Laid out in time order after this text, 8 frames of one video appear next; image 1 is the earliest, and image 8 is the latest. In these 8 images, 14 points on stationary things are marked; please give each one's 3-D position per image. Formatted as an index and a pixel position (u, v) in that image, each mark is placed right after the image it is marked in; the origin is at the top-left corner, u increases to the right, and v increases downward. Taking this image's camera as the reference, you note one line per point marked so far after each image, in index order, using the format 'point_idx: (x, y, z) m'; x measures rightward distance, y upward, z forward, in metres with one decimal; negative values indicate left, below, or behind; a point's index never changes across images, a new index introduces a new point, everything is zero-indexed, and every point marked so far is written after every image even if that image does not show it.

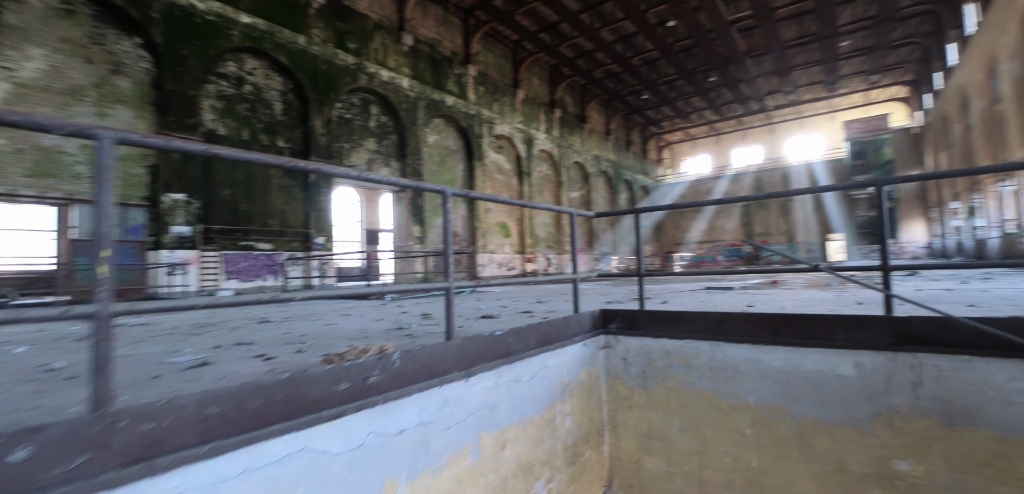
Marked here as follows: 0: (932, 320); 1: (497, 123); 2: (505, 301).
0: (+1.5, -0.3, +1.5) m
1: (-0.8, +5.8, +19.0) m
2: (-0.1, -0.6, +4.9) m
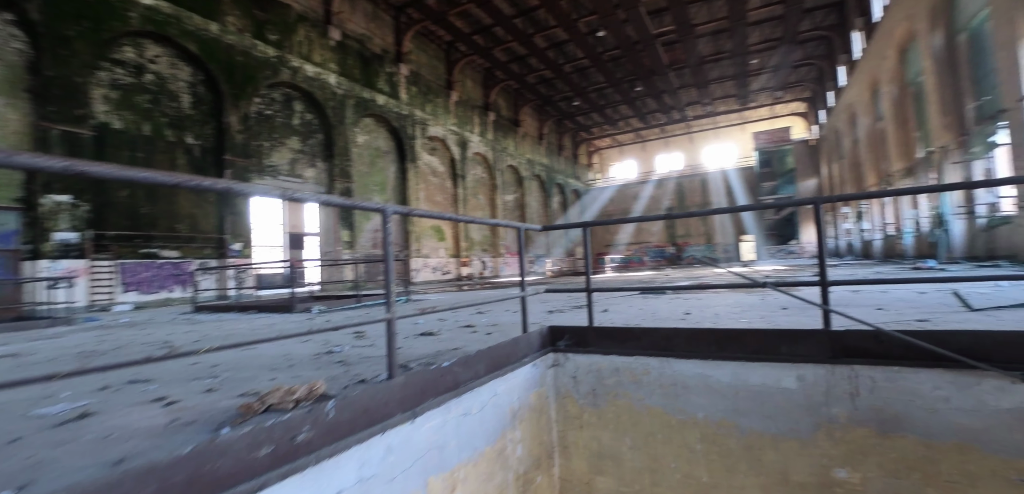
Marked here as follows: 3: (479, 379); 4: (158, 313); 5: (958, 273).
0: (+1.4, -0.3, +1.6) m
1: (-3.7, +5.6, +18.5) m
2: (-0.7, -0.7, +4.6) m
3: (-0.1, -0.6, +1.8) m
4: (-6.7, -1.2, +7.8) m
5: (+6.3, -0.5, +5.9) m
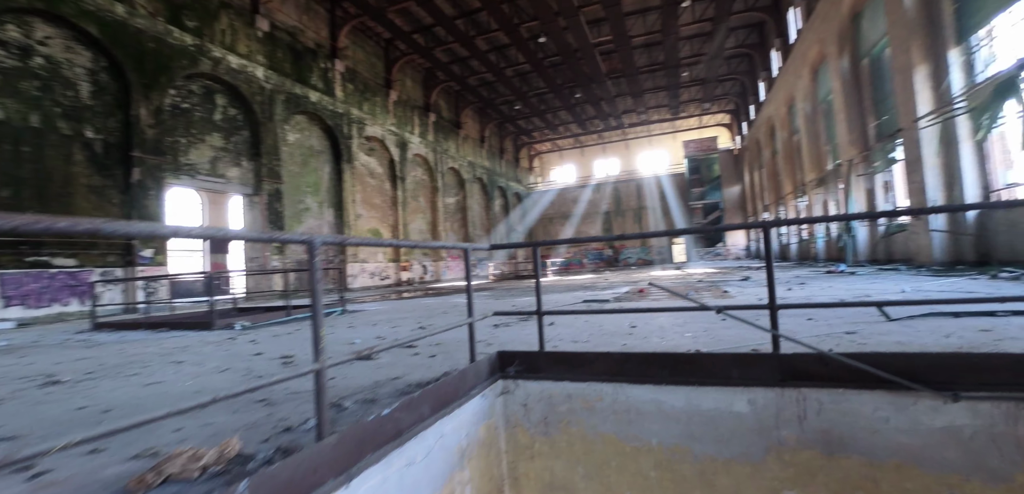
0: (+1.2, -0.4, +1.6) m
1: (-6.2, +5.3, +17.8) m
2: (-1.3, -0.8, +4.4) m
3: (-0.3, -0.7, +1.6) m
4: (-7.7, -1.4, +6.7) m
5: (+5.5, -0.5, +6.5) m
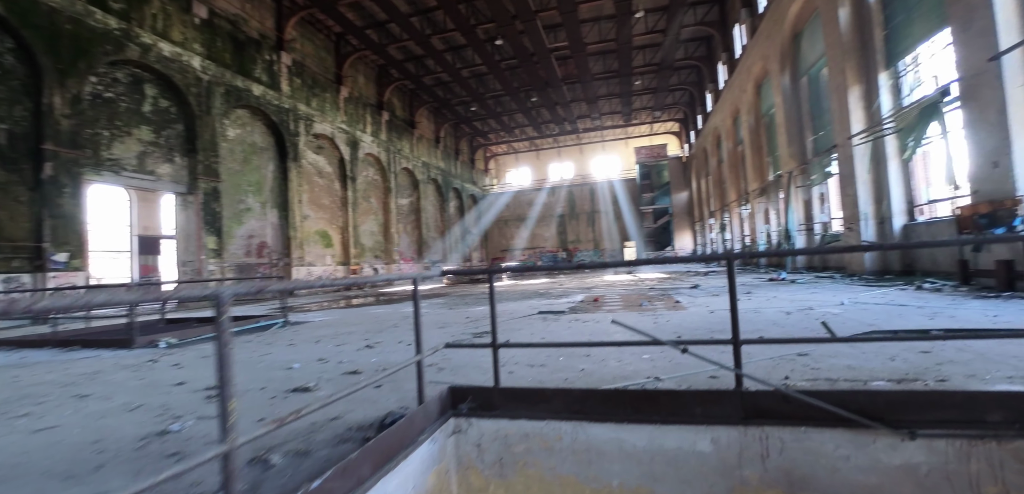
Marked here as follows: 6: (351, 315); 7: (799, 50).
0: (+1.0, -0.5, +1.5) m
1: (-8.0, +5.2, +16.9) m
2: (-1.8, -1.0, +4.0) m
3: (-0.5, -0.8, +1.4) m
4: (-8.3, -1.6, +5.7) m
5: (+4.8, -0.7, +6.9) m
6: (-2.6, -1.1, +6.8) m
7: (+7.4, +5.1, +10.6) m
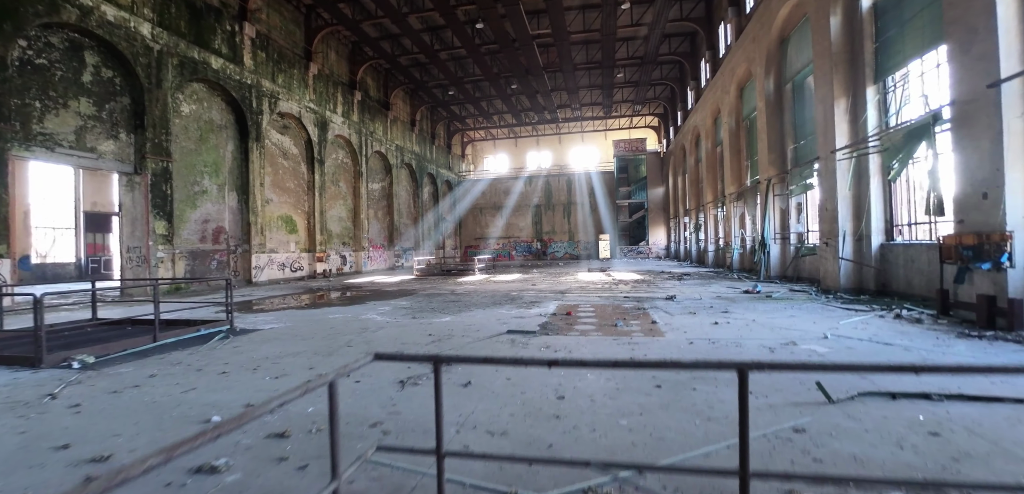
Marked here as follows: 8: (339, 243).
0: (+0.8, -0.9, +1.2) m
1: (-8.8, +5.7, +15.8) m
2: (-2.1, -1.1, +3.6) m
3: (-0.7, -1.1, +1.0) m
4: (-8.7, -1.5, +4.9) m
5: (+4.3, -0.9, +6.8) m
6: (-3.1, -1.1, +6.2) m
7: (+6.9, +4.9, +10.4) m
8: (-8.1, +0.2, +19.3) m
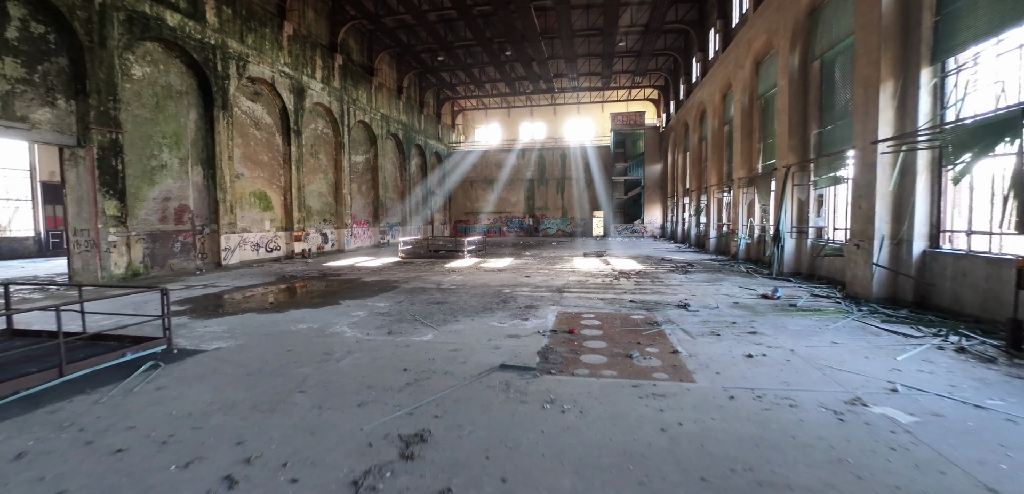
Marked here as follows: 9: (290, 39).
0: (+0.8, -1.3, +0.3) m
1: (-9.0, +6.4, +14.2) m
2: (-2.1, -1.3, +2.7) m
3: (-0.6, -1.5, +0.1) m
4: (-8.8, -1.5, +3.8) m
5: (+4.2, -1.0, +6.0) m
6: (-3.2, -1.2, +5.3) m
7: (+6.8, +5.0, +9.3) m
8: (-8.4, +1.1, +18.1) m
9: (-8.6, +8.0, +15.9) m
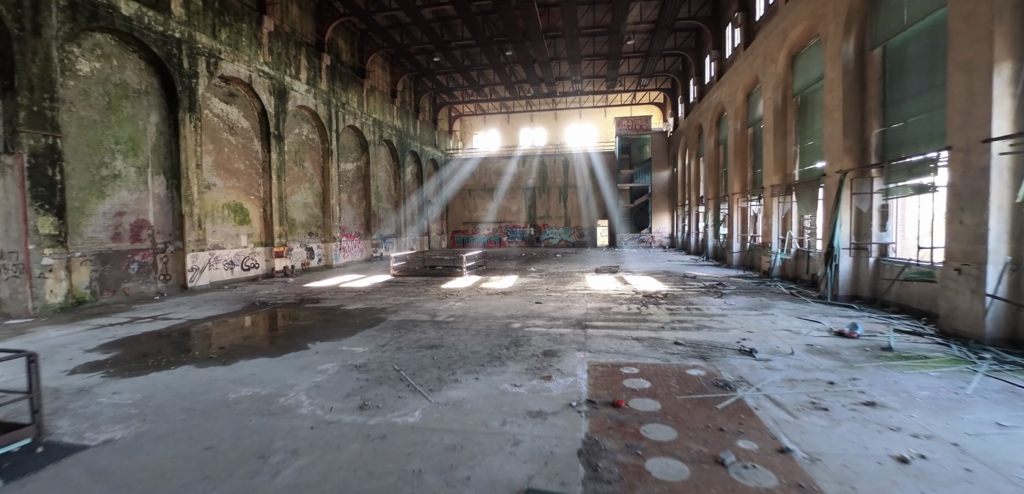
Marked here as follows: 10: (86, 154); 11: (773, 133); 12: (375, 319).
0: (+1.1, -1.6, -1.2) m
1: (-8.9, +5.8, +12.8) m
2: (-1.9, -1.7, +1.1) m
3: (-0.4, -1.8, -1.4) m
4: (-8.6, -1.9, +2.3) m
5: (+4.4, -1.3, +4.5) m
6: (-3.0, -1.6, +3.8) m
7: (+7.0, +4.6, +7.9) m
8: (-8.3, +0.5, +16.6) m
9: (-8.5, +7.4, +14.5) m
10: (-9.8, +2.1, +9.5) m
11: (+7.3, +3.2, +11.5) m
12: (-2.6, -1.3, +7.7) m
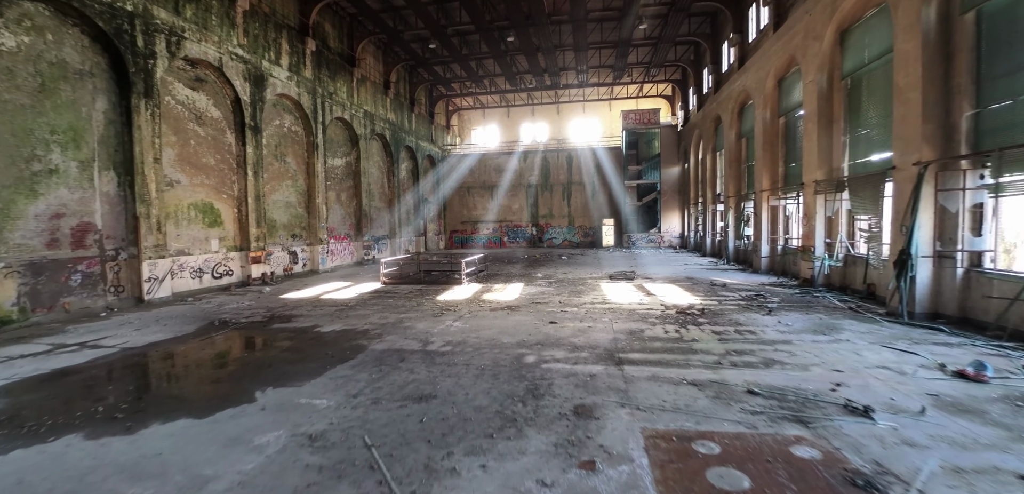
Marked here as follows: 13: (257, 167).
0: (+1.3, -1.8, -2.7) m
1: (-8.7, +5.7, +11.2) m
2: (-1.7, -1.9, -0.4) m
3: (-0.2, -2.0, -2.9) m
4: (-8.4, -2.1, +0.8) m
5: (+4.6, -1.5, +3.0) m
6: (-2.8, -1.7, +2.3) m
7: (+7.1, +4.5, +6.4) m
8: (-8.2, +0.4, +15.0) m
9: (-8.4, +7.3, +12.9) m
10: (-9.7, +1.9, +7.9) m
11: (+7.5, +3.1, +10.0) m
12: (-2.4, -1.5, +6.2) m
13: (-8.3, +2.6, +13.5) m
